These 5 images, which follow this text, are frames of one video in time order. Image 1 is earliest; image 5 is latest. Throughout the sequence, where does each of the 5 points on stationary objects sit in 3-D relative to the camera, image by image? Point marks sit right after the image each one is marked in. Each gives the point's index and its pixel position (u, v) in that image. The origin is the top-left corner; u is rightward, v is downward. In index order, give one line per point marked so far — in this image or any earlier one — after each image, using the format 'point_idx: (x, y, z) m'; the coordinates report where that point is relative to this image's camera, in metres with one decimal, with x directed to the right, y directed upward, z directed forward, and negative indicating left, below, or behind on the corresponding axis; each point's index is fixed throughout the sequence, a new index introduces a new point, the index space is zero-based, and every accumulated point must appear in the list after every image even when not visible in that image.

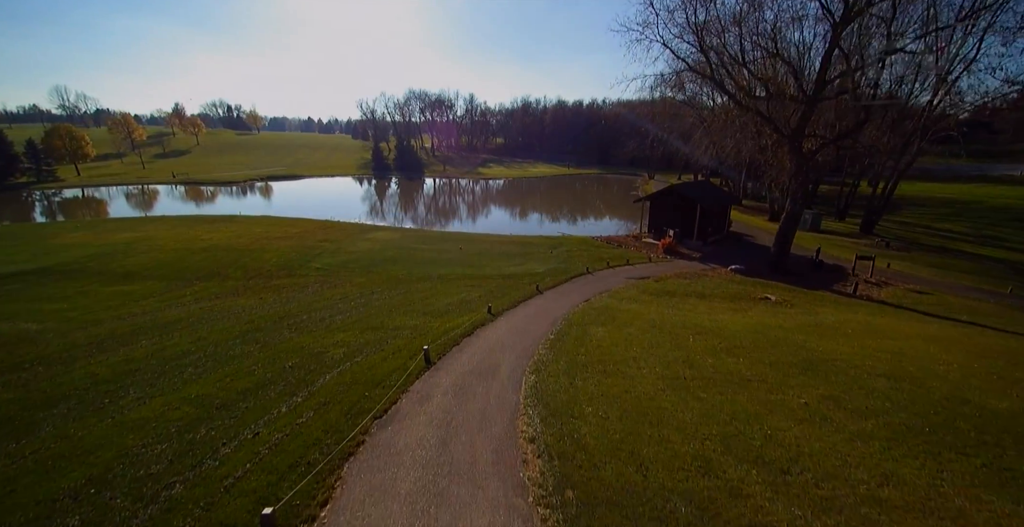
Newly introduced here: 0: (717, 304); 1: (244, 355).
0: (+8.4, -1.6, +17.0) m
1: (-6.8, -2.3, +10.5) m
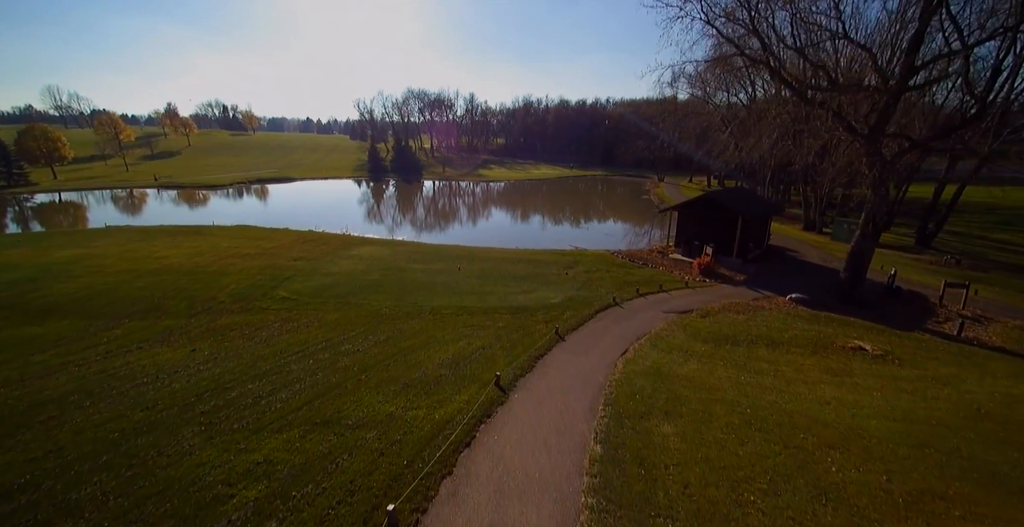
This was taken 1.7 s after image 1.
0: (+8.8, -2.9, +12.7) m
1: (-6.4, -3.6, +6.3) m
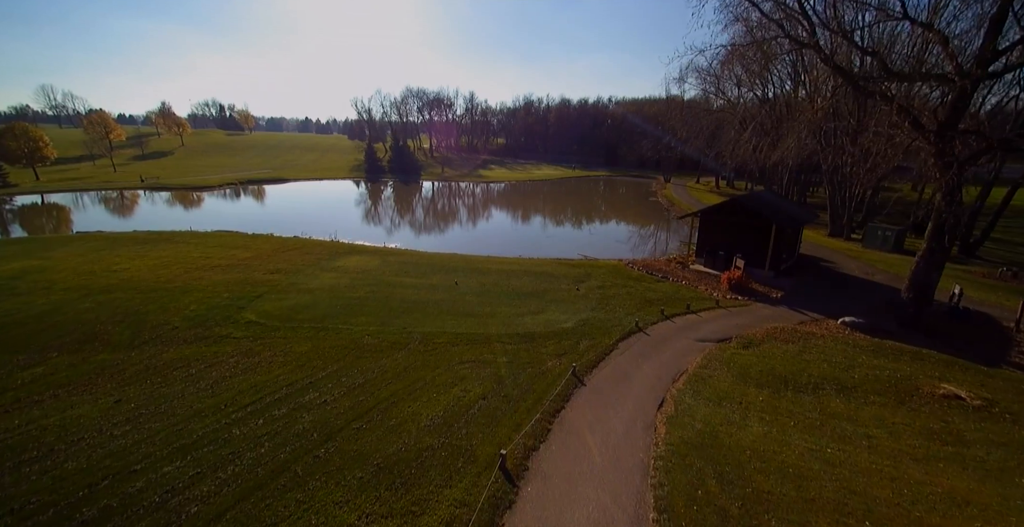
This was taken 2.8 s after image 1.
0: (+9.0, -3.6, +10.0) m
1: (-6.2, -4.3, +3.5) m
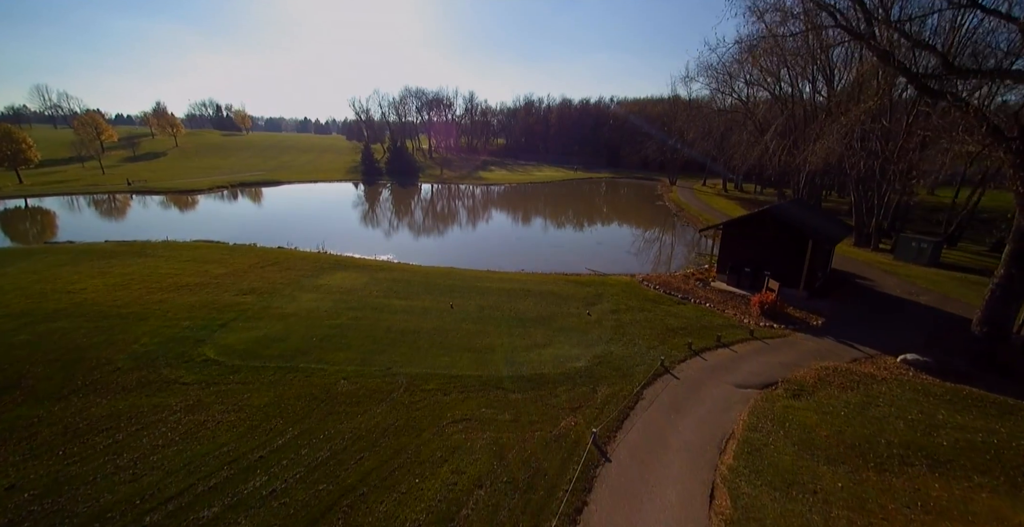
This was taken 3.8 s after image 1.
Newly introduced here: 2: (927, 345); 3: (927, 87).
0: (+9.1, -4.5, +7.6) m
1: (-6.1, -5.2, +1.1) m
2: (+14.8, -2.8, +14.9) m
3: (+14.2, +6.1, +14.3) m
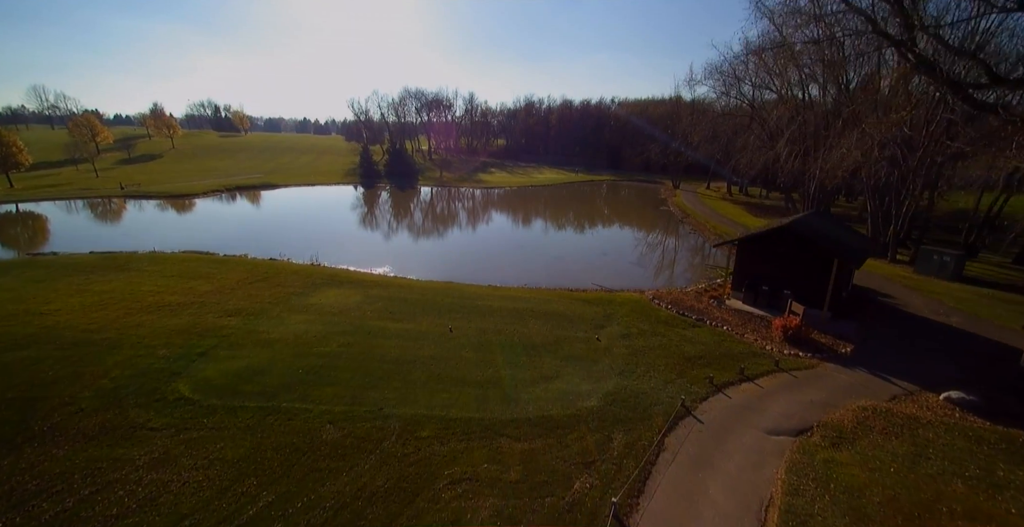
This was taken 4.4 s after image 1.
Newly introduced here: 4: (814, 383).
0: (+9.2, -5.4, +6.3) m
1: (-5.9, -6.1, -0.1) m
2: (+14.9, -3.7, +13.6) m
3: (+14.3, +5.3, +13.1) m
4: (+9.6, -3.9, +13.4) m
